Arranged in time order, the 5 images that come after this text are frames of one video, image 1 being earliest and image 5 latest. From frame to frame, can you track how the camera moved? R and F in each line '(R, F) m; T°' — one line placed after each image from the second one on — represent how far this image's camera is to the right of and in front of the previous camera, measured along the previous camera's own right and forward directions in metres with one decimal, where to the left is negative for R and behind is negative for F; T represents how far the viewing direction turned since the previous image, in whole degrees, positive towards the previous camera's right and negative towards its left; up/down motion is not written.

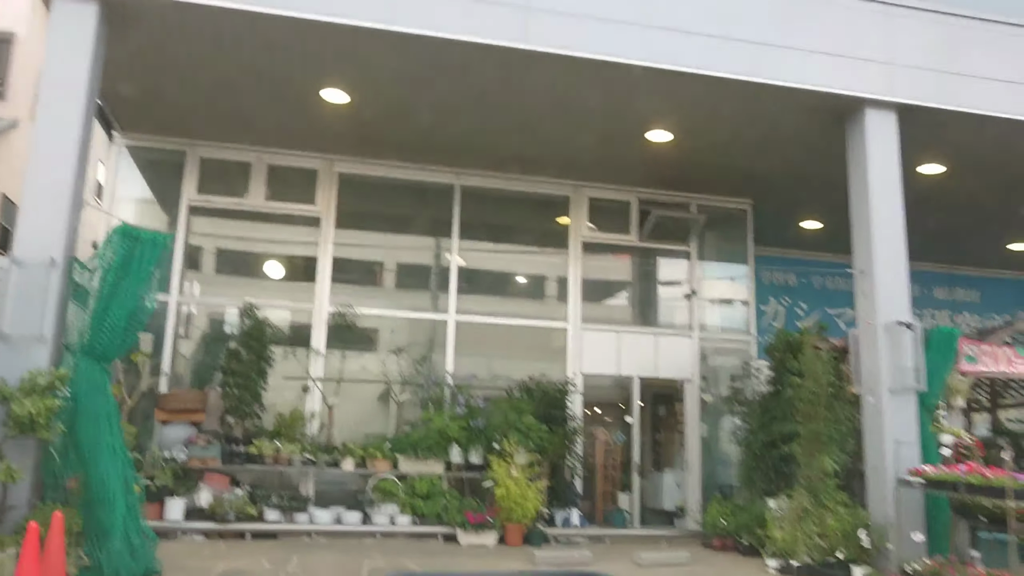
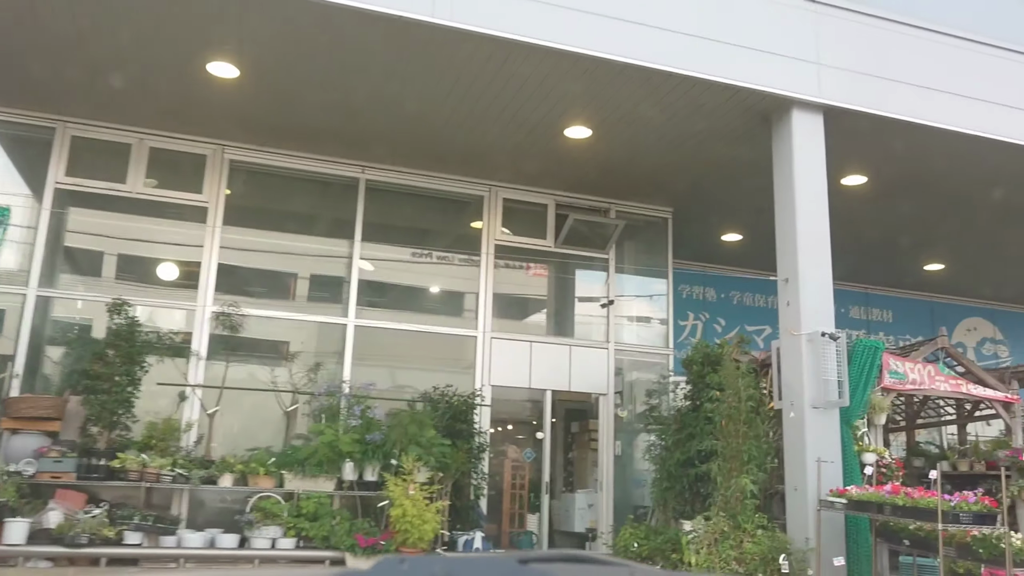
(+0.2, +0.6) m; +5°
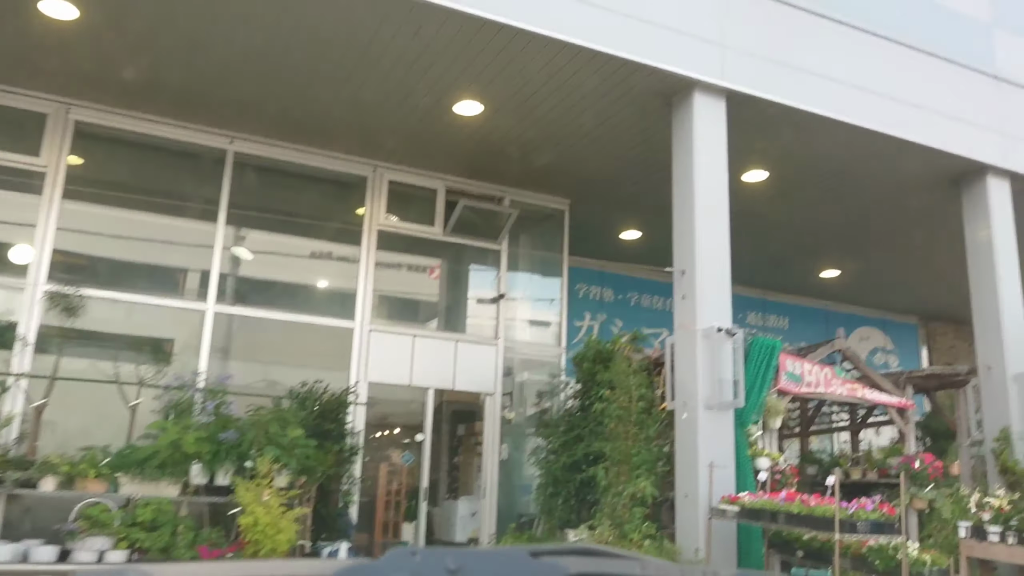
(+0.2, +0.6) m; +6°
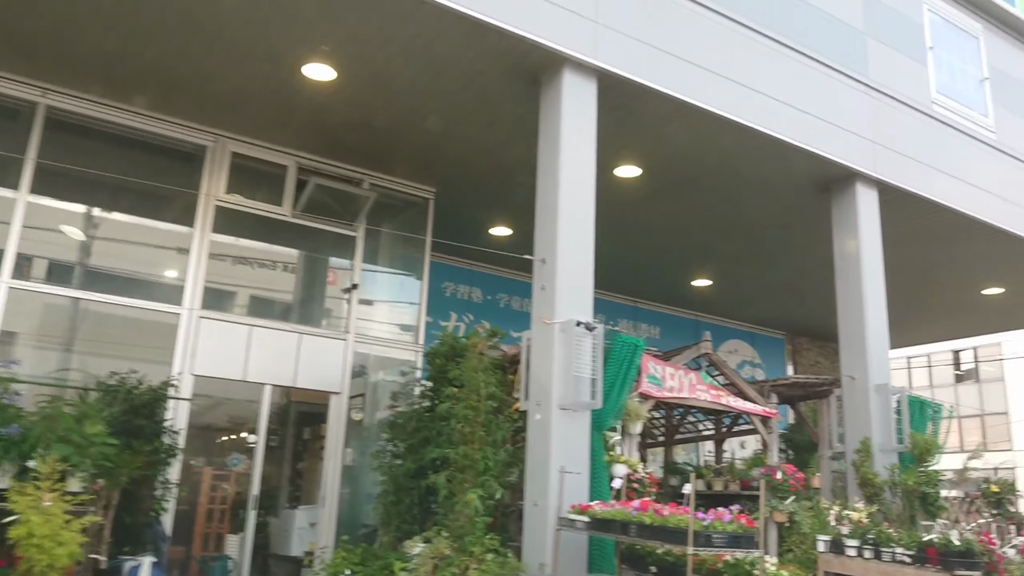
(+0.3, +0.6) m; +7°
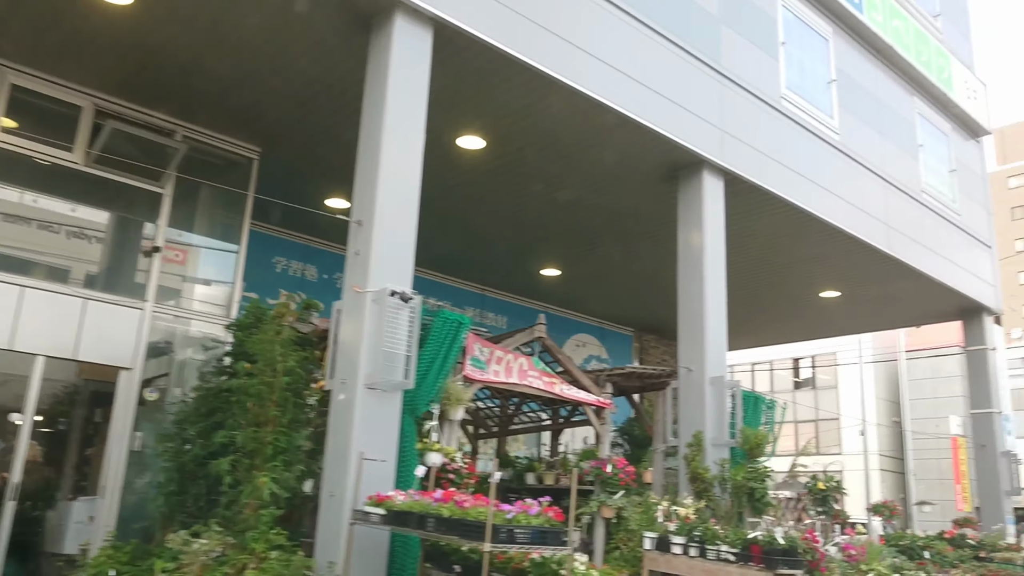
(+0.3, +0.5) m; +9°
